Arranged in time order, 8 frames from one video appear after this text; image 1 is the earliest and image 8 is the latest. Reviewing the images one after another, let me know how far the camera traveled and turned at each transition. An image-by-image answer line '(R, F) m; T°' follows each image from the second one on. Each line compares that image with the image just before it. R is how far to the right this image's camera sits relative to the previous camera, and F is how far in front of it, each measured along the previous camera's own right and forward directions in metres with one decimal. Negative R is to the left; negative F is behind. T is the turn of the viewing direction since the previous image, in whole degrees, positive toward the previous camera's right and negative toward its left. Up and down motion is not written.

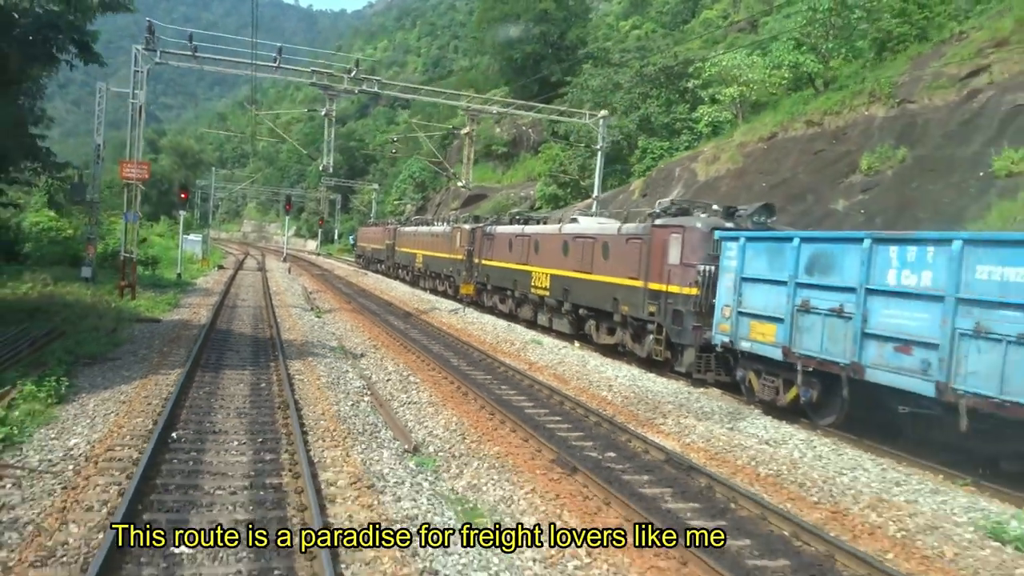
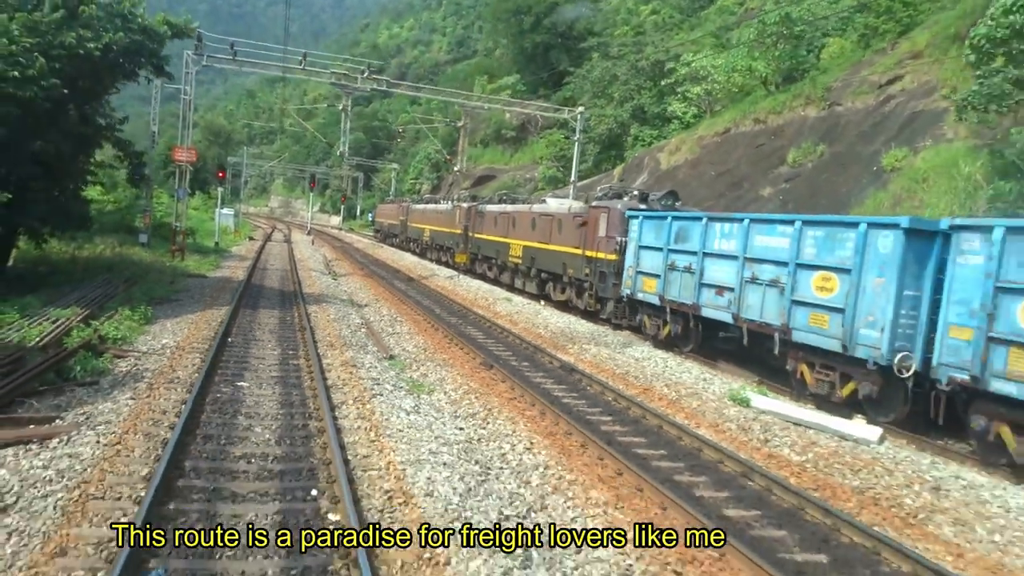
(+1.4, -4.2) m; -2°
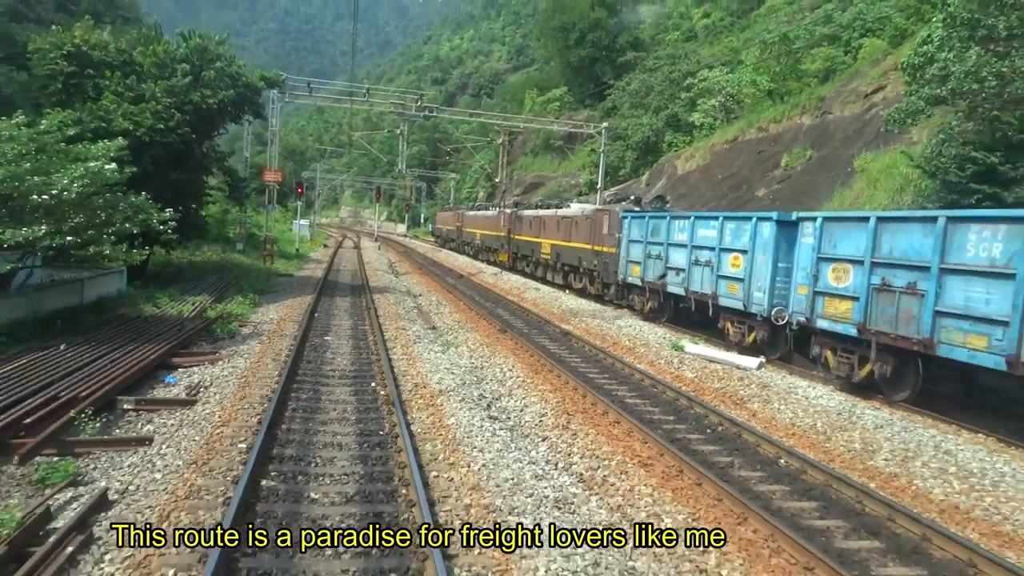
(+1.3, -4.3) m; -5°
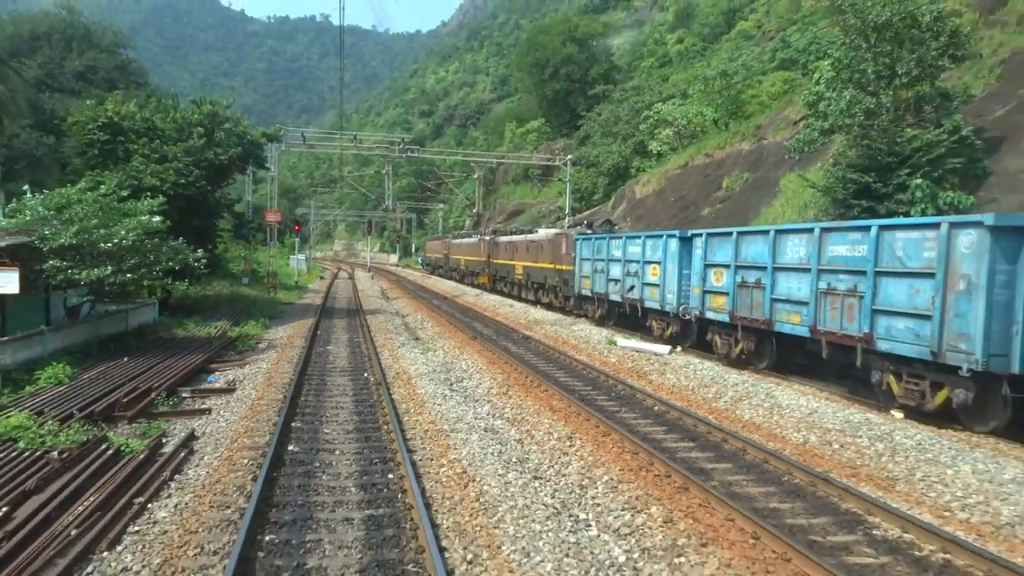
(+0.8, -3.5) m; 0°
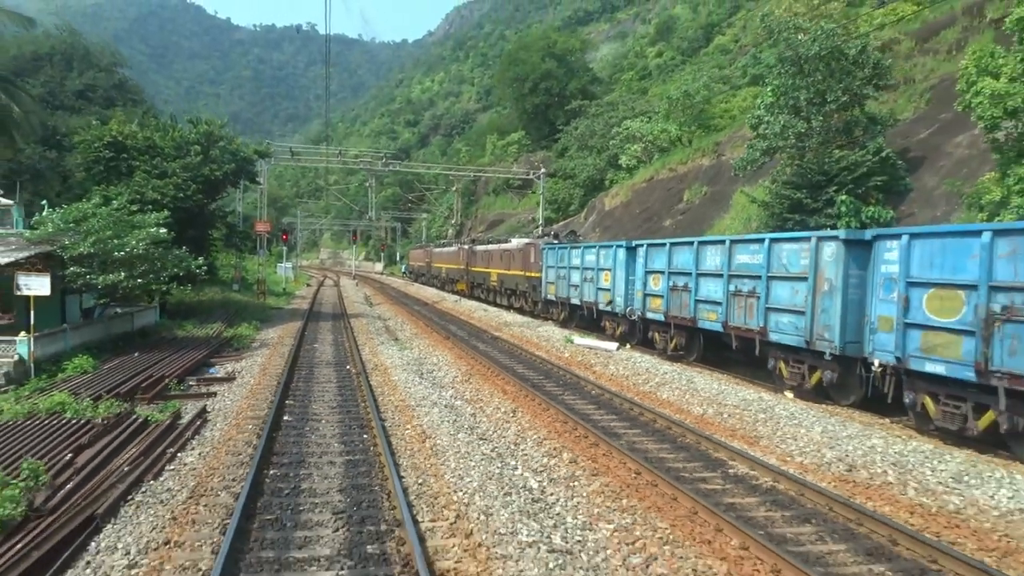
(+0.5, -2.2) m; +1°
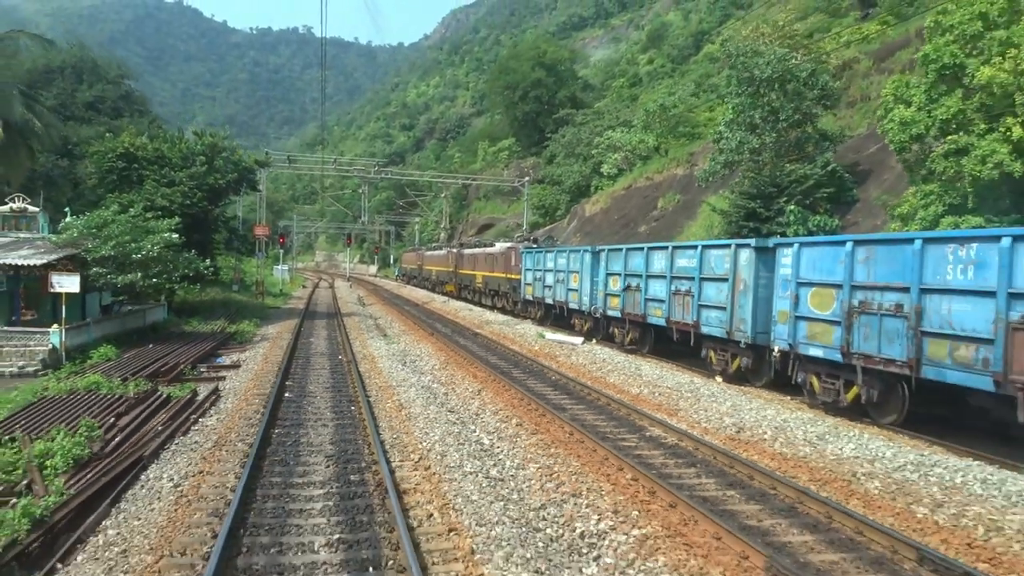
(+0.5, -2.1) m; 0°
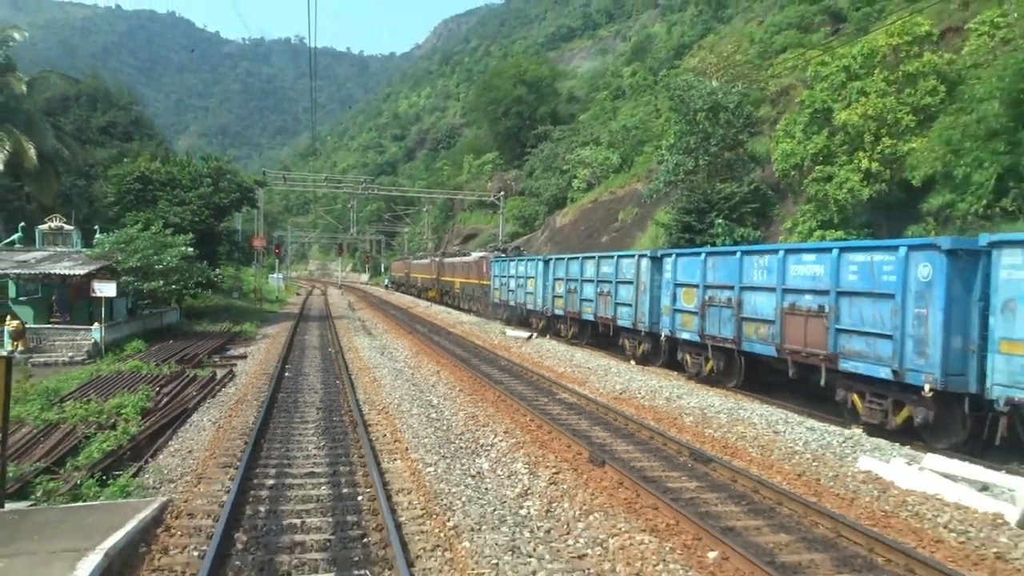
(+1.0, -3.8) m; 0°
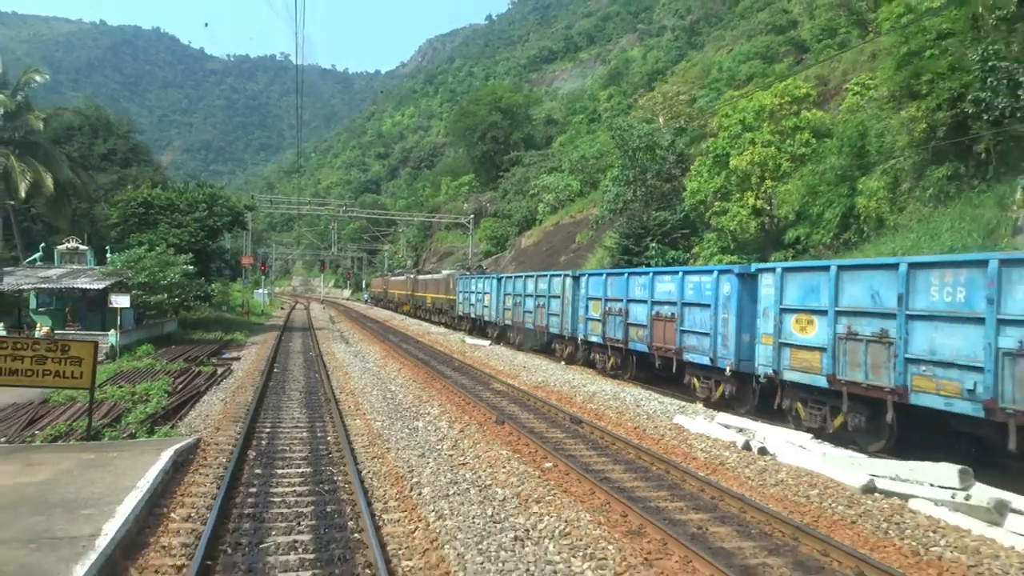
(+1.0, -4.0) m; +1°
